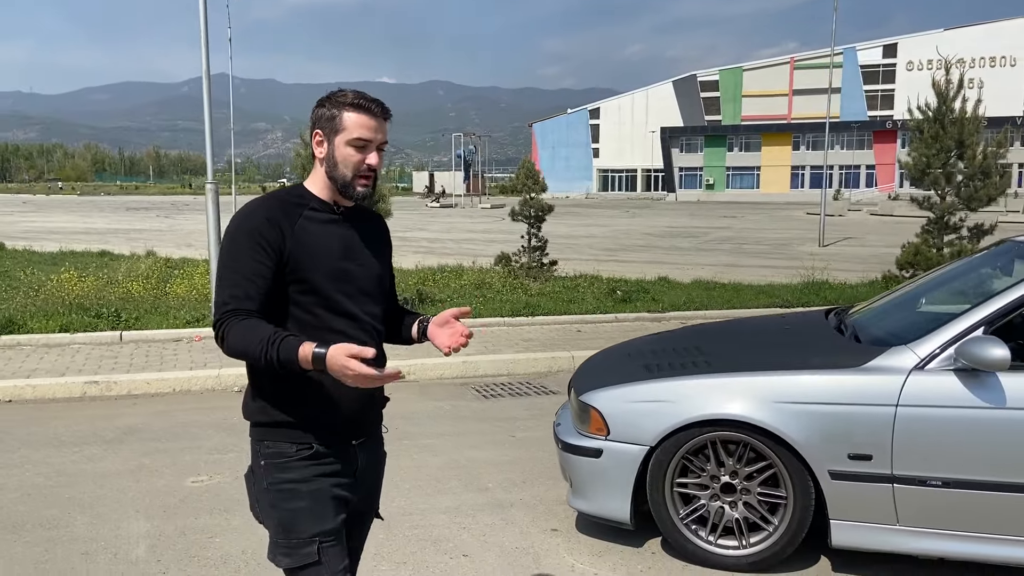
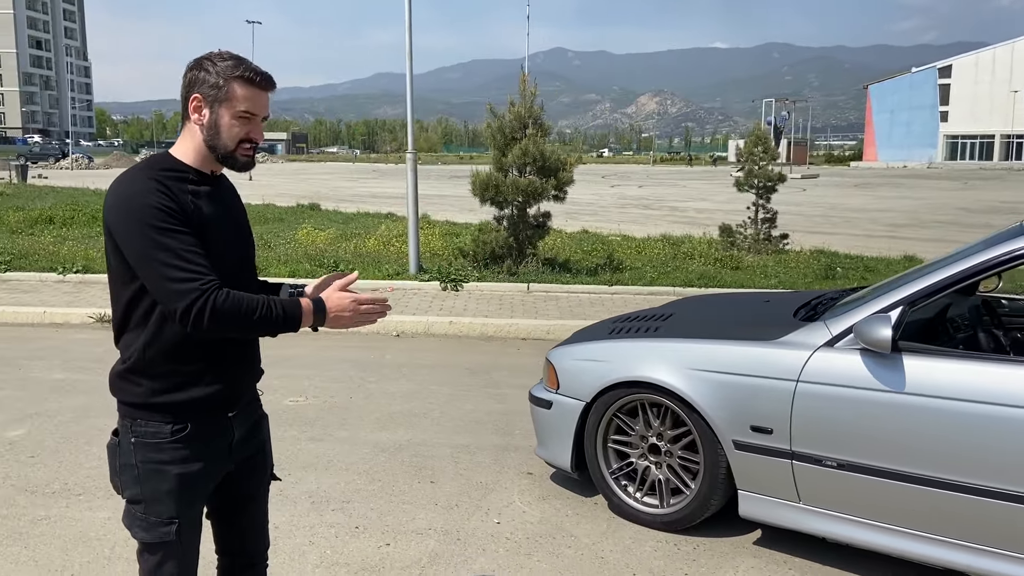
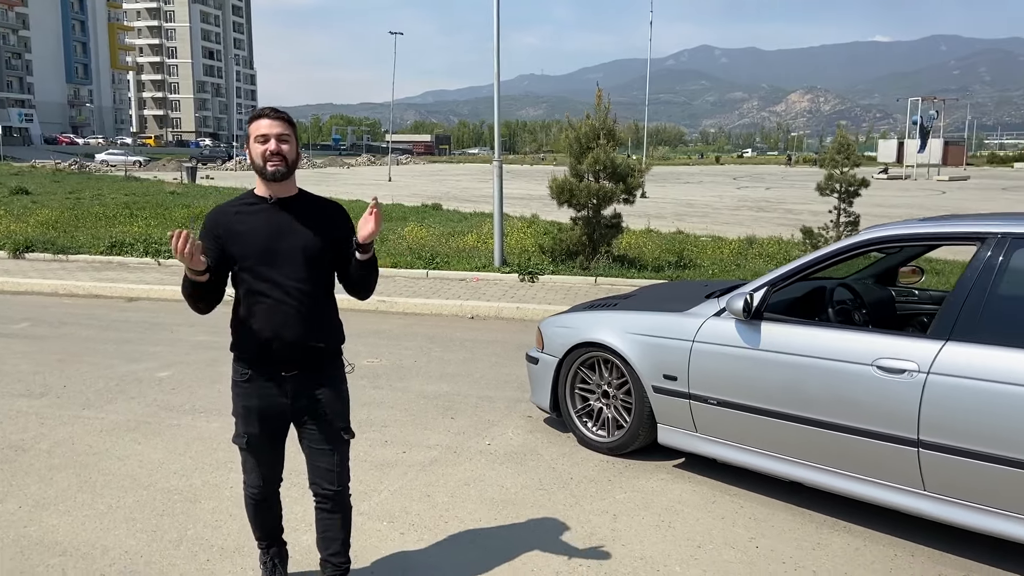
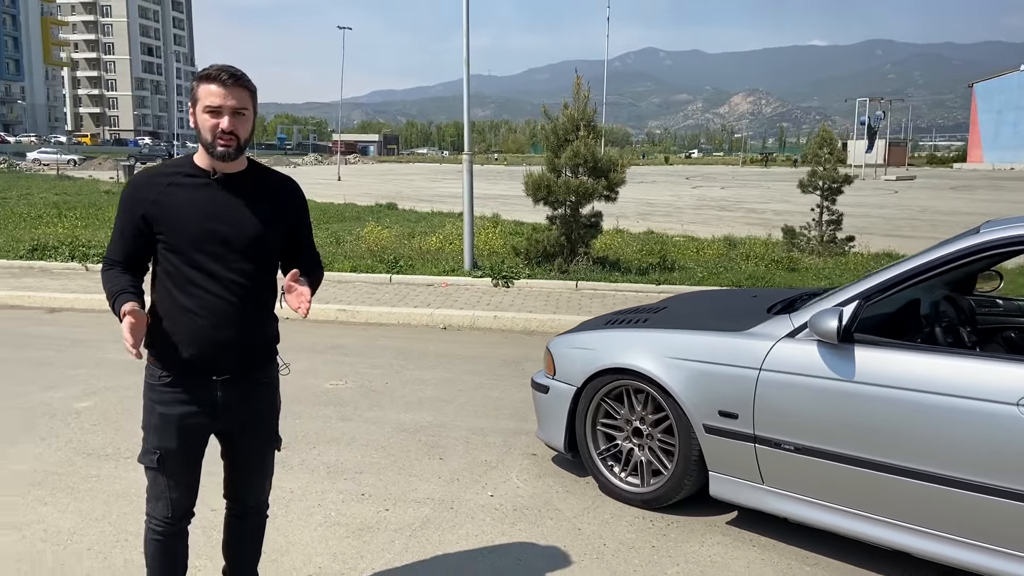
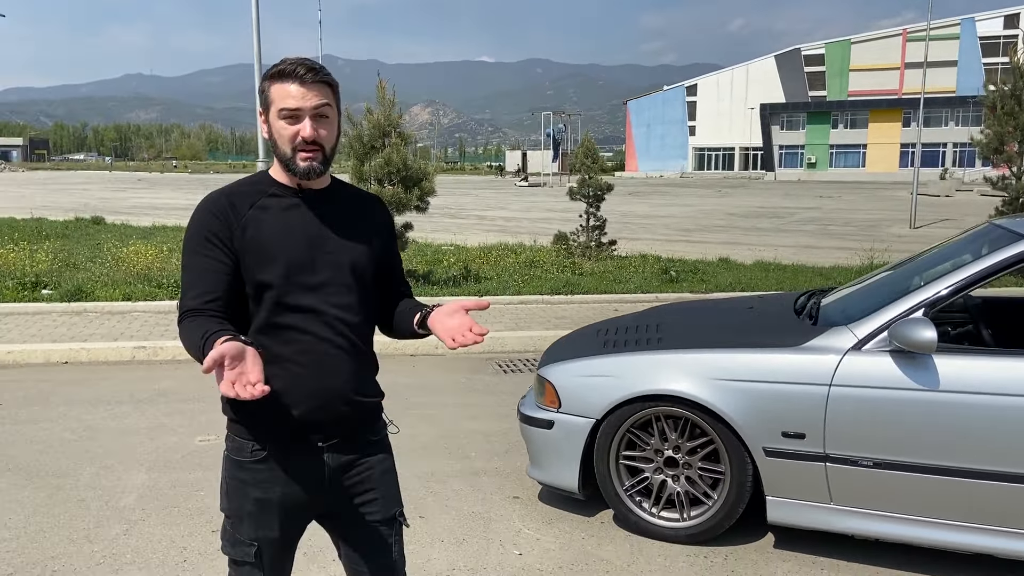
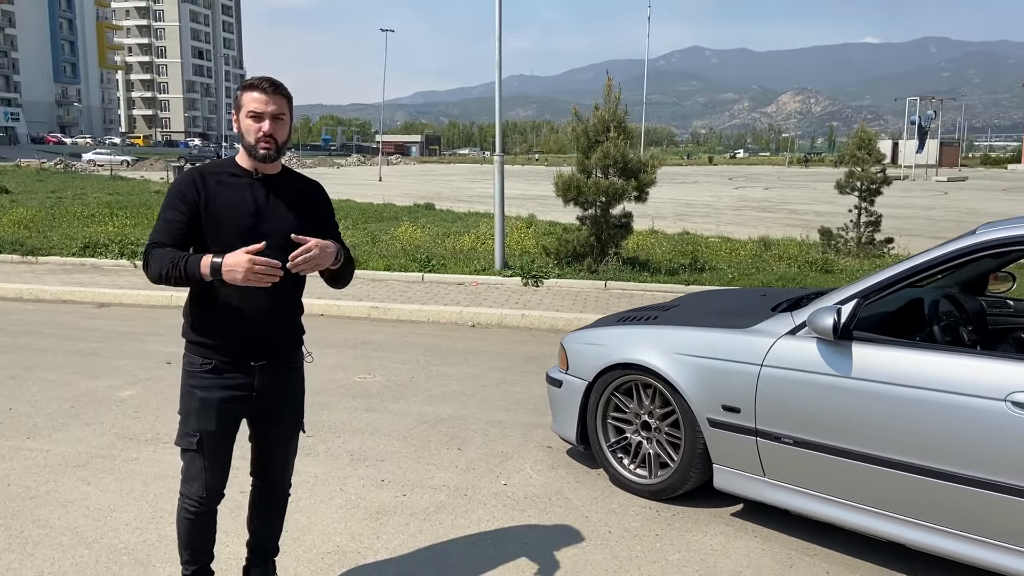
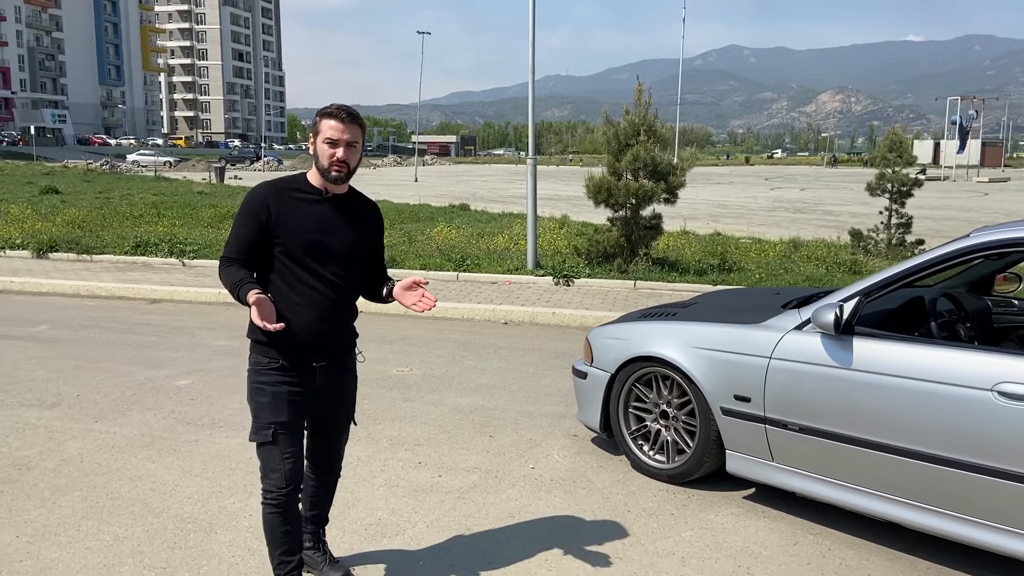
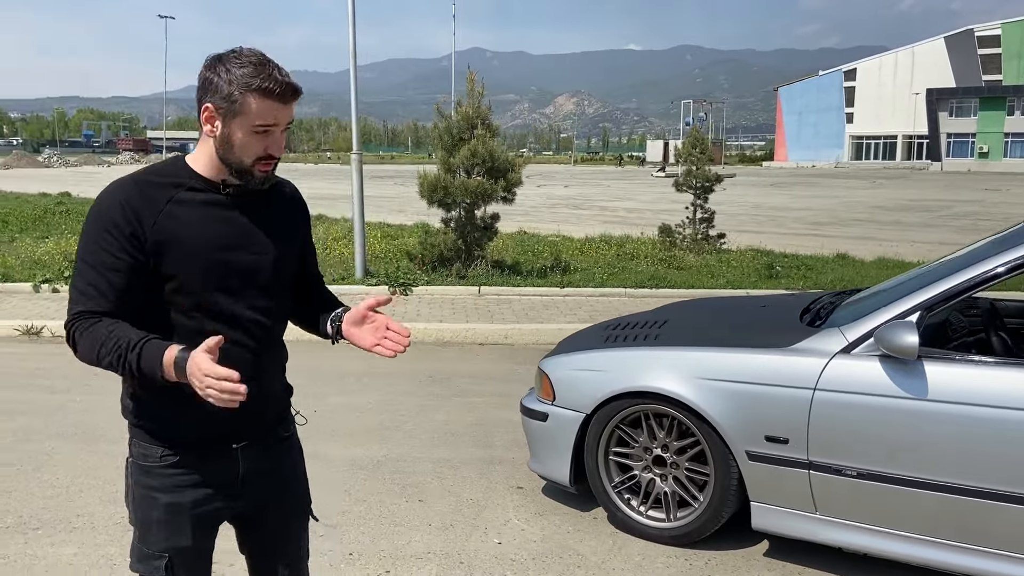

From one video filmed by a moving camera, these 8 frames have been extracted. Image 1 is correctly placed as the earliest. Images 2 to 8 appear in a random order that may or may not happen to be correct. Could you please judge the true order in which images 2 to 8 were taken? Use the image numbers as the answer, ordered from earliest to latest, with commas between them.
5, 8, 2, 4, 6, 7, 3
